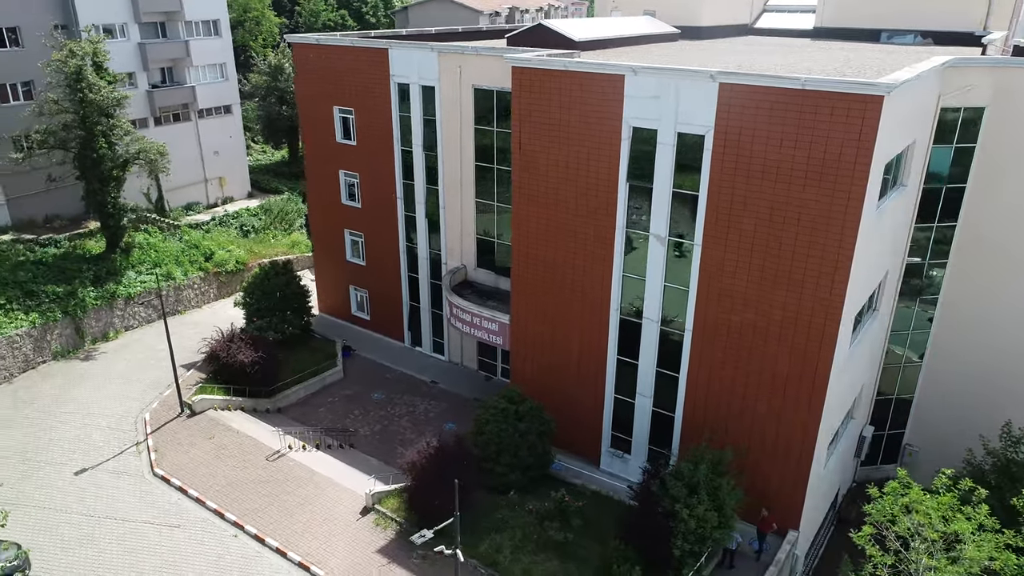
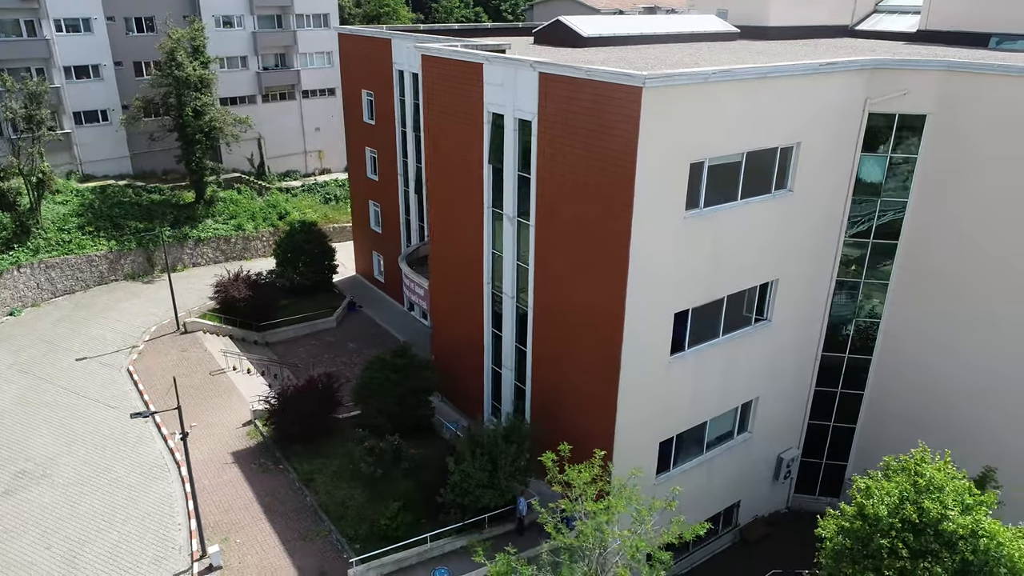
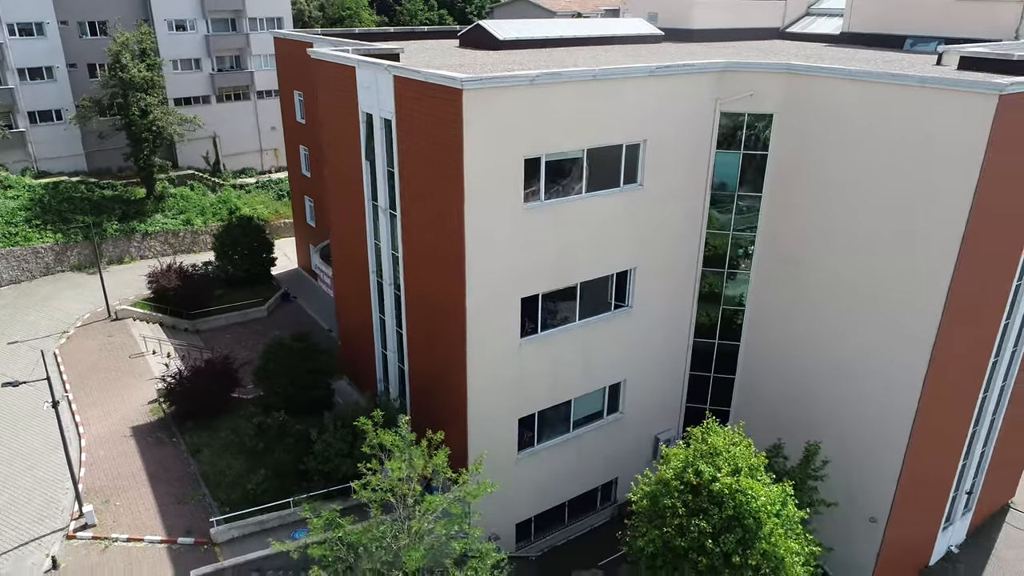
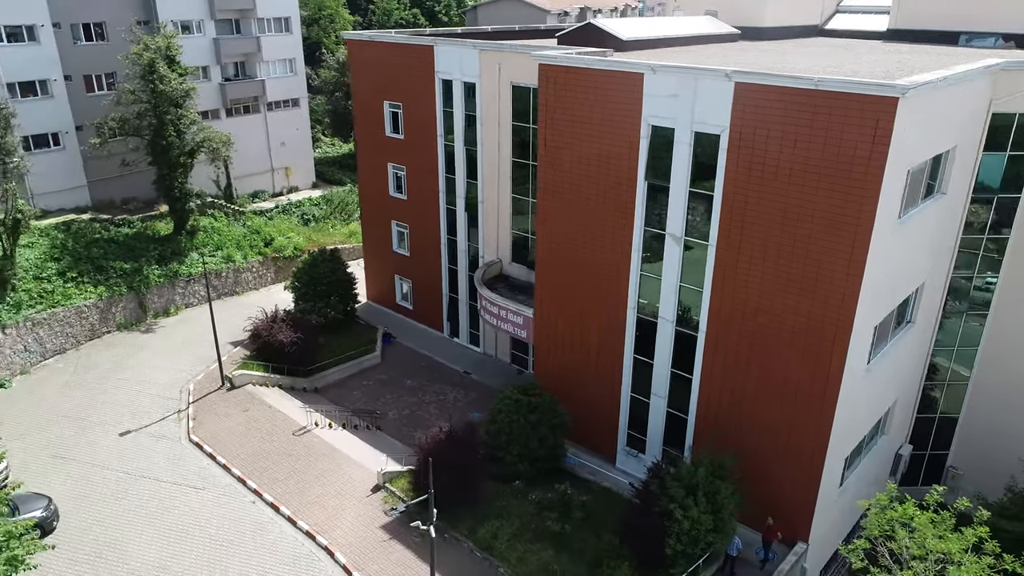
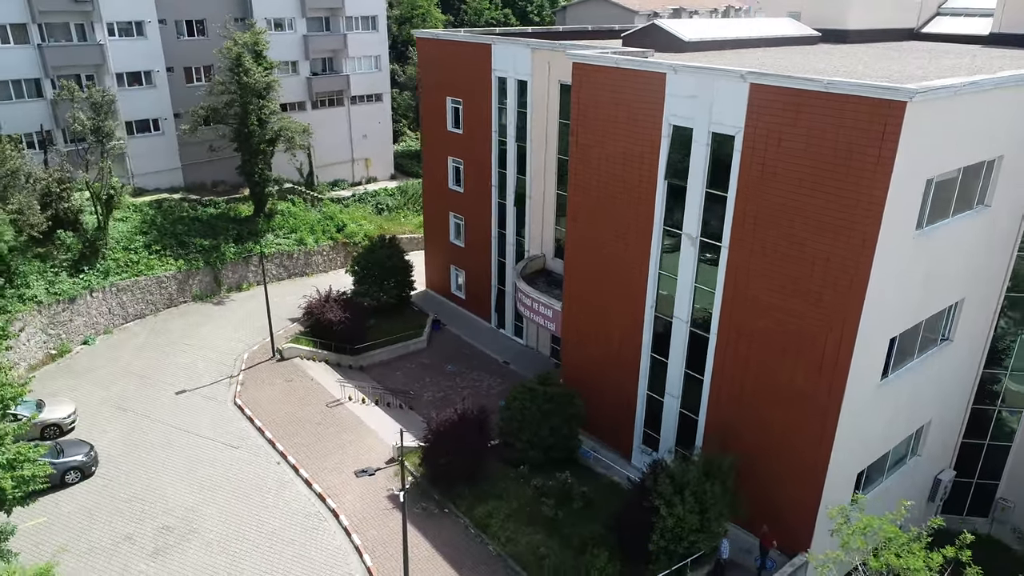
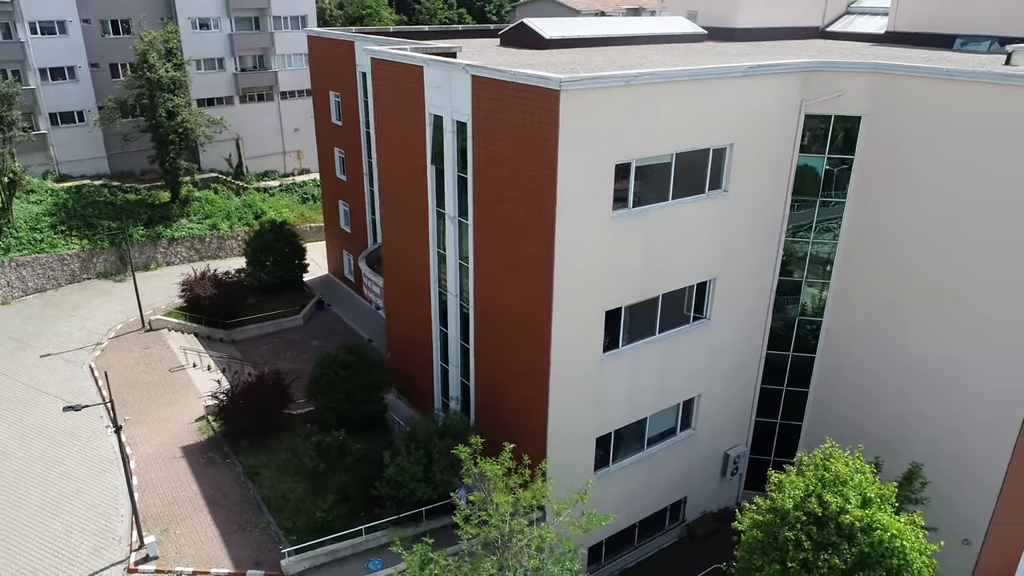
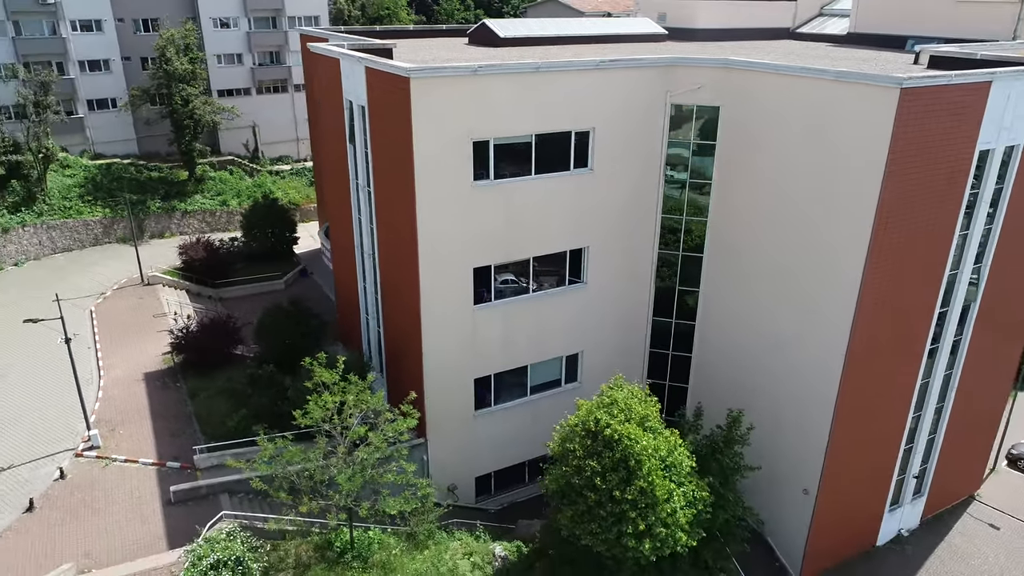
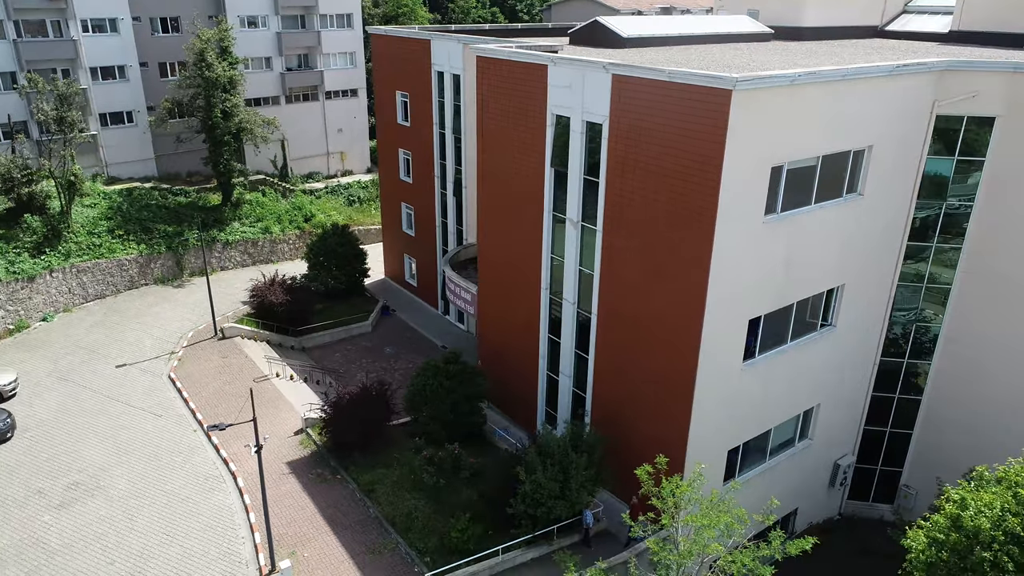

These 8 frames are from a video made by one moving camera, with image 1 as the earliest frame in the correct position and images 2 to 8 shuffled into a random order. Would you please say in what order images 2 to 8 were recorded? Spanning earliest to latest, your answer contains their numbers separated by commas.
4, 5, 8, 2, 6, 3, 7
